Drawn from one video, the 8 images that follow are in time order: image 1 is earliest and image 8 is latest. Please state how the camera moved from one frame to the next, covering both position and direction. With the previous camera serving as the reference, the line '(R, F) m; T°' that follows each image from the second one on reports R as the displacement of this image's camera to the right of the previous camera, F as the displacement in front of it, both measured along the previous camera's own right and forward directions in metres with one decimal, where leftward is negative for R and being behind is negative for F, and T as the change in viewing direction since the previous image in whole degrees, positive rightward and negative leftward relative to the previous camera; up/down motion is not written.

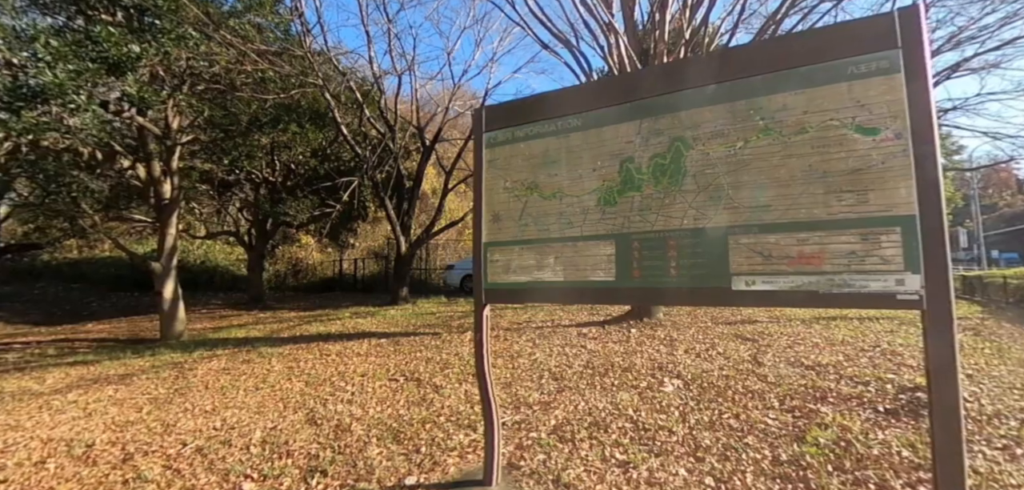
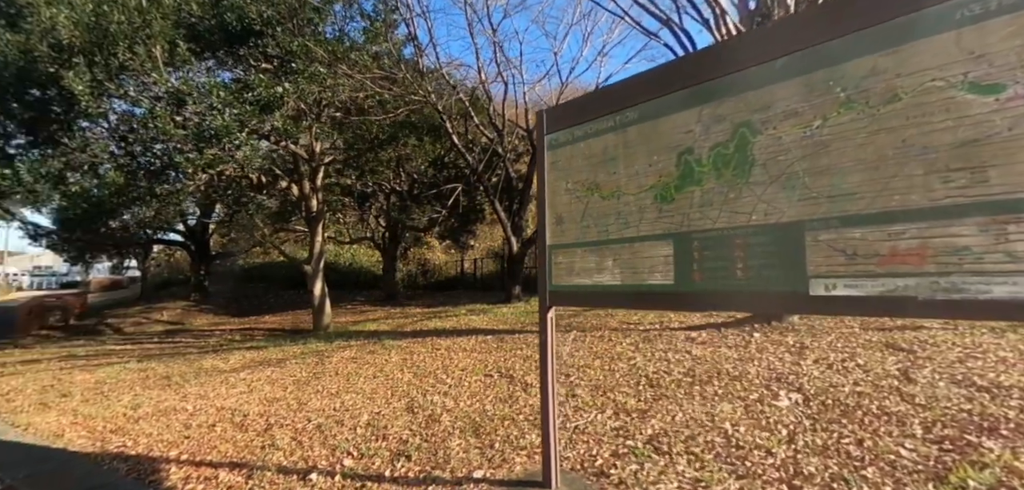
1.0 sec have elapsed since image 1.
(+0.5, +0.1) m; -16°
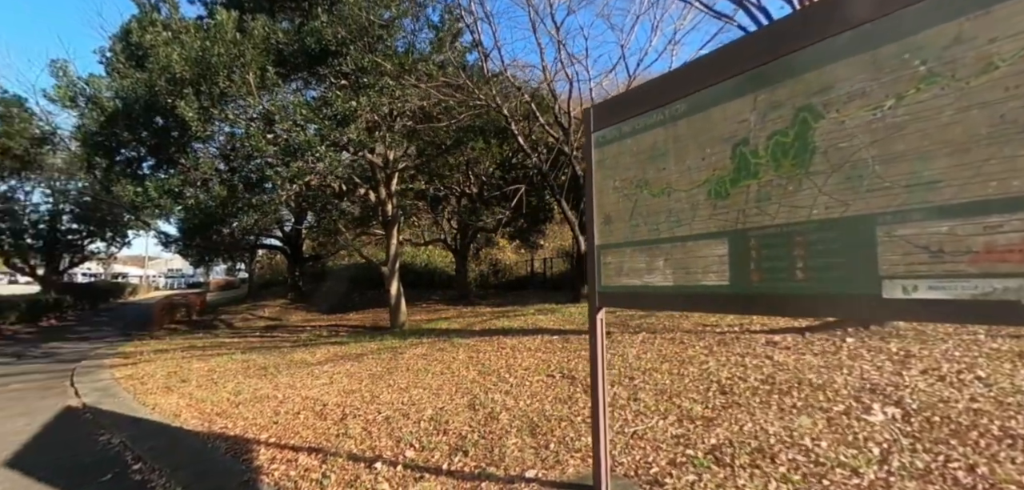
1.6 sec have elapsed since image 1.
(+0.2, 0.0) m; -9°
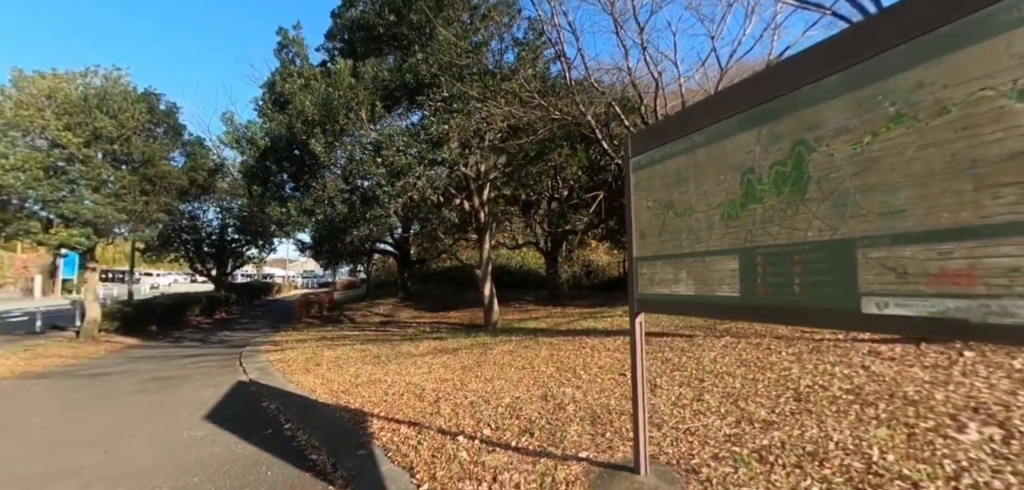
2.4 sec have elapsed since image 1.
(+0.4, -0.6) m; -13°
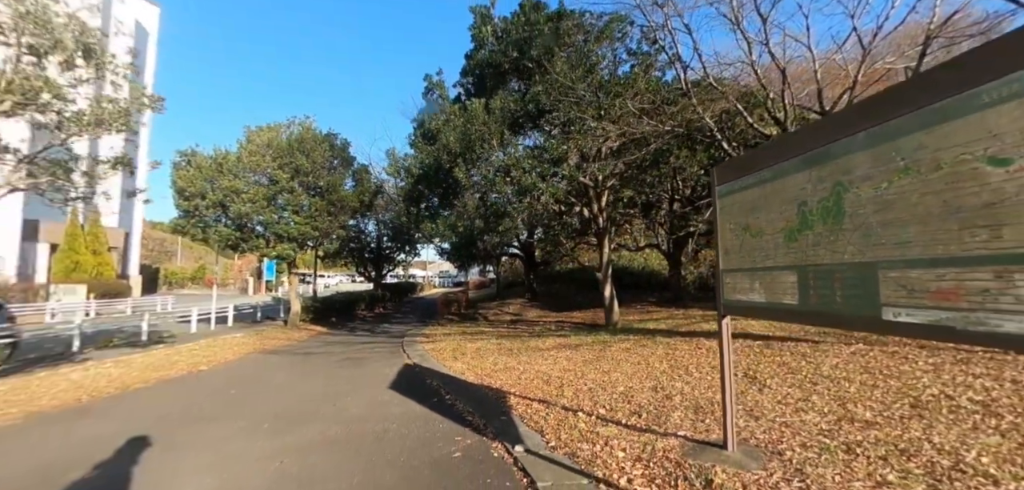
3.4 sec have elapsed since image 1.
(+0.2, -1.1) m; -16°
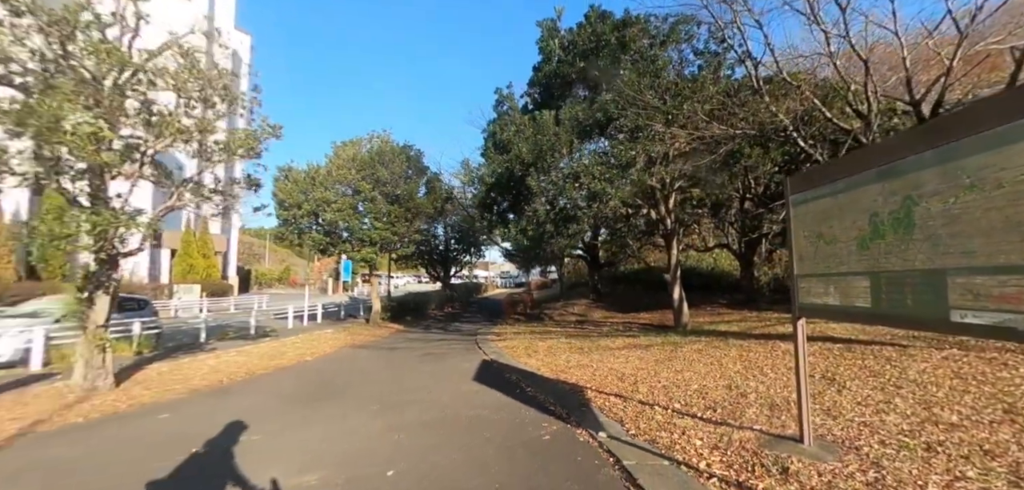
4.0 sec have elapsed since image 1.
(-0.2, -0.6) m; -8°
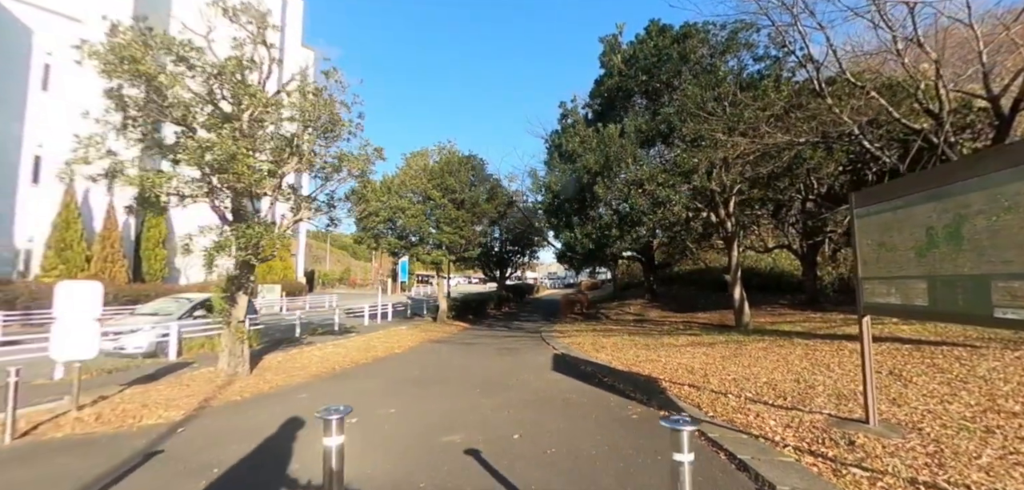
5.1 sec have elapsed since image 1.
(-0.6, -1.0) m; -6°
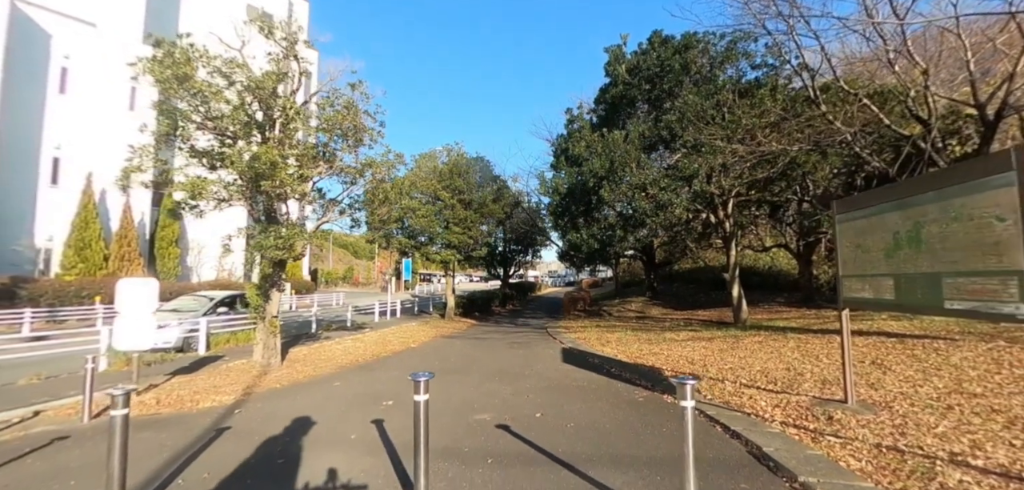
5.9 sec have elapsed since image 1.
(-0.3, -0.7) m; 0°
